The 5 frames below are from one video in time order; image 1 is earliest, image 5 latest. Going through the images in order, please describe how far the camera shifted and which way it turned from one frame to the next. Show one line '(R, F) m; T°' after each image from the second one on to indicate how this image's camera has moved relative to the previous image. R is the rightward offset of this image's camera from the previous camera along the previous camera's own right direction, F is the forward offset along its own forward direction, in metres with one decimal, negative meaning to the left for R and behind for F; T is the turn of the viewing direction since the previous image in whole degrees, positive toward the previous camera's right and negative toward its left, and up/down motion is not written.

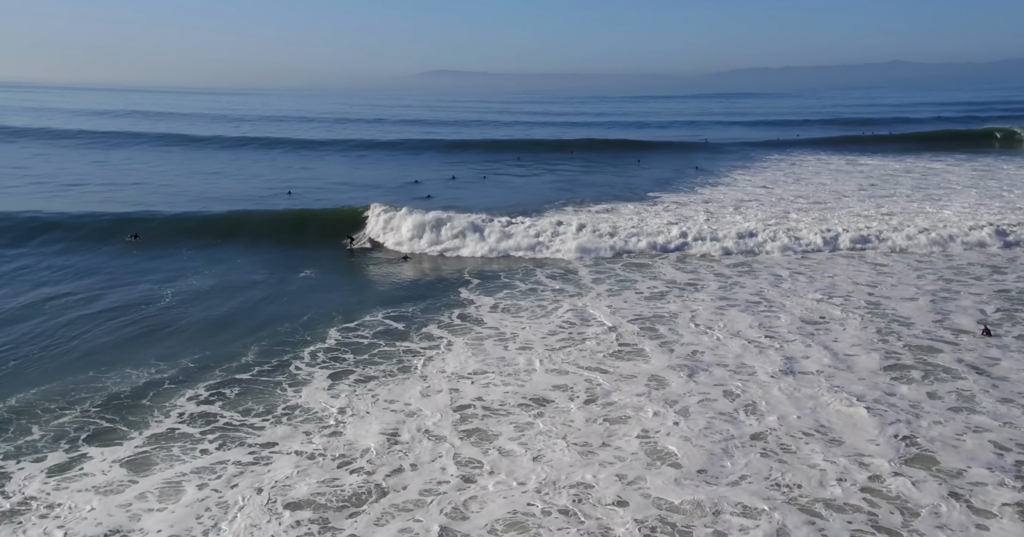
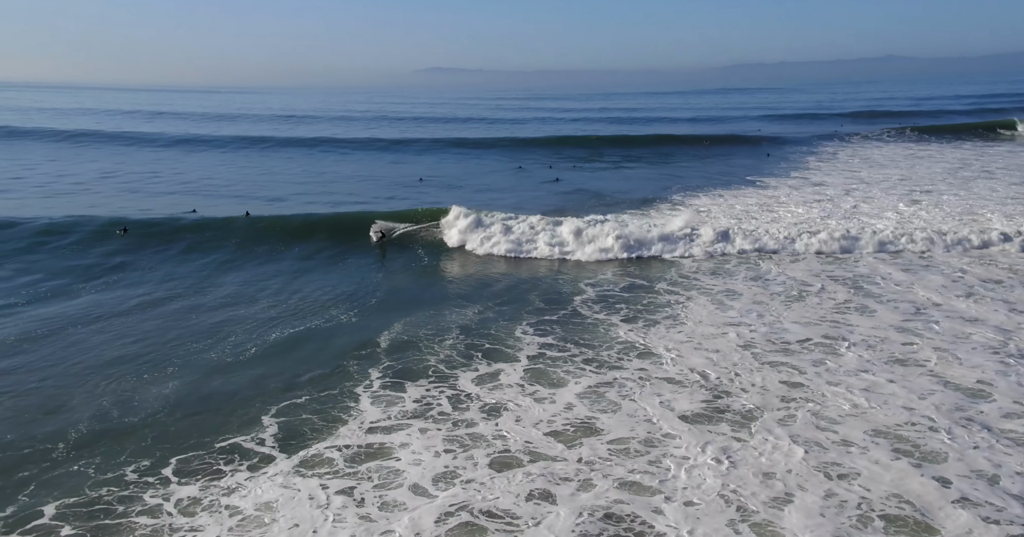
(-3.6, -1.2) m; -6°
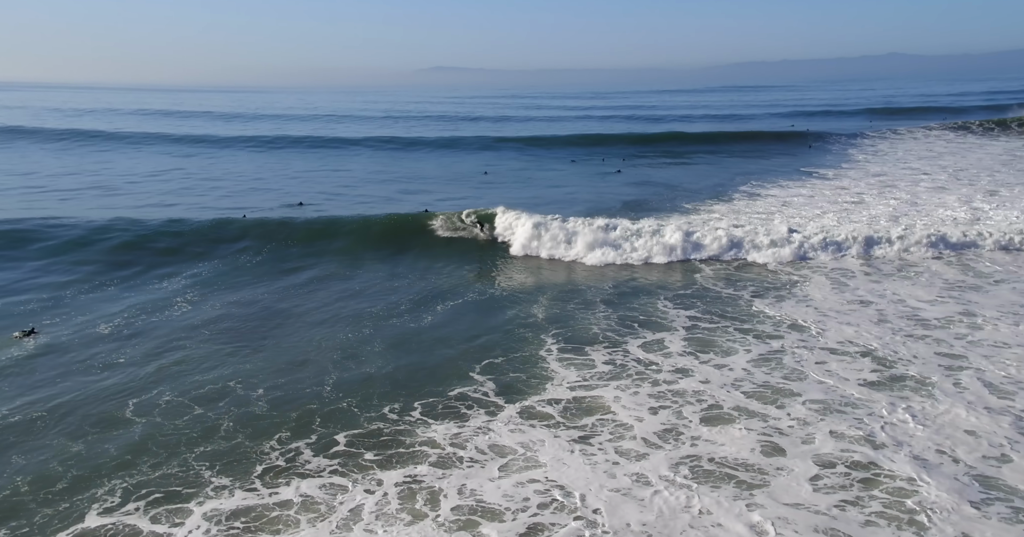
(-1.3, -0.2) m; -4°
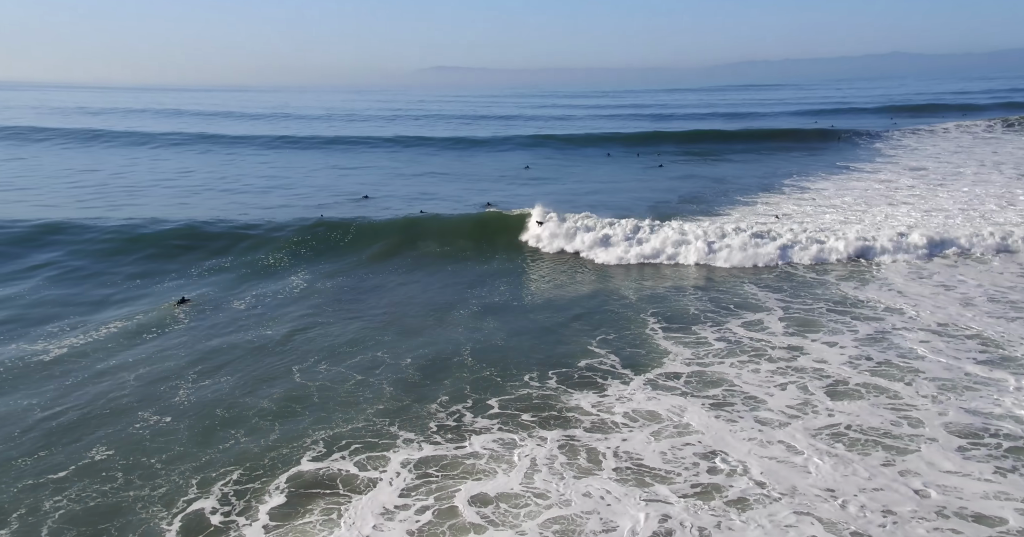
(-0.7, -0.1) m; -3°
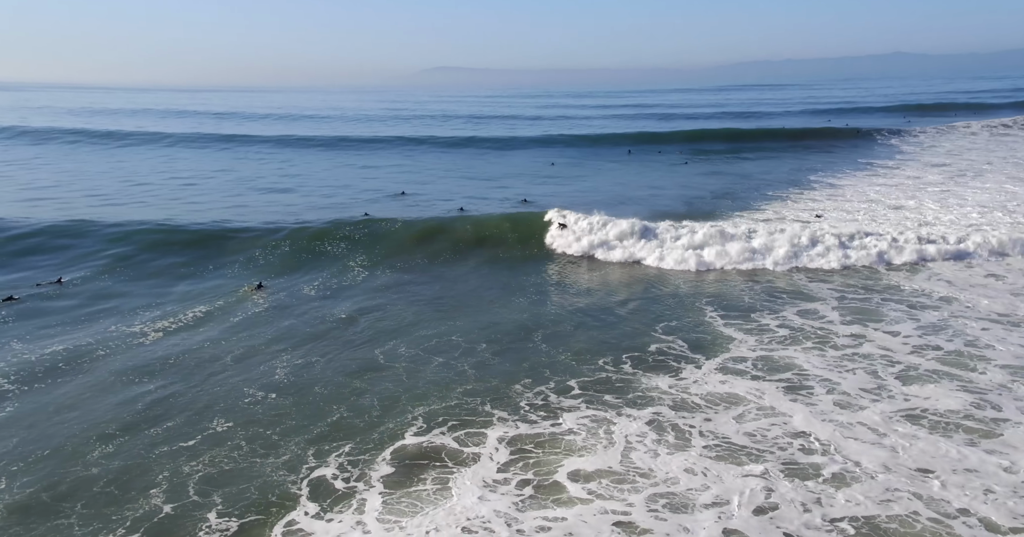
(-0.4, 0.0) m; -2°
